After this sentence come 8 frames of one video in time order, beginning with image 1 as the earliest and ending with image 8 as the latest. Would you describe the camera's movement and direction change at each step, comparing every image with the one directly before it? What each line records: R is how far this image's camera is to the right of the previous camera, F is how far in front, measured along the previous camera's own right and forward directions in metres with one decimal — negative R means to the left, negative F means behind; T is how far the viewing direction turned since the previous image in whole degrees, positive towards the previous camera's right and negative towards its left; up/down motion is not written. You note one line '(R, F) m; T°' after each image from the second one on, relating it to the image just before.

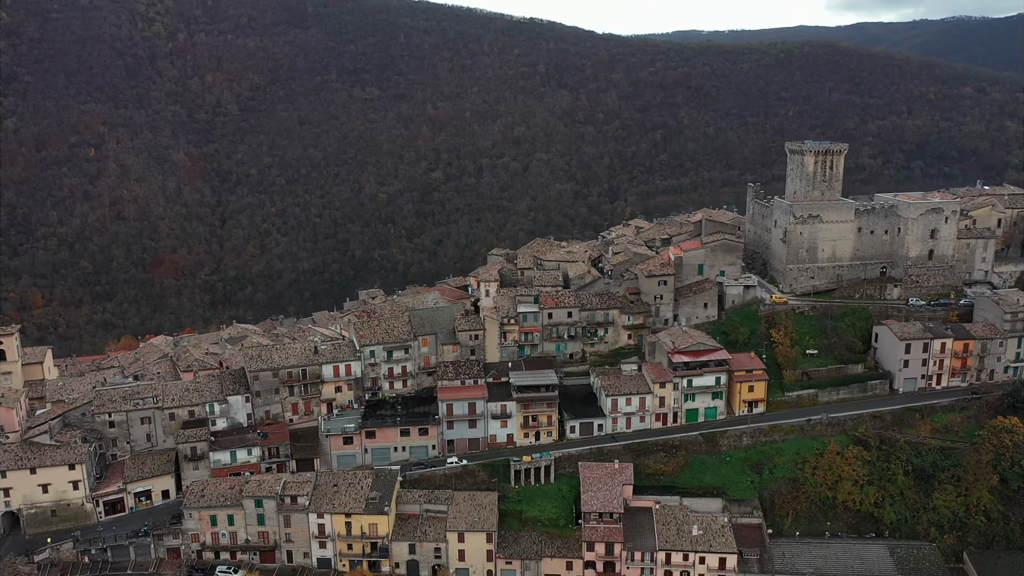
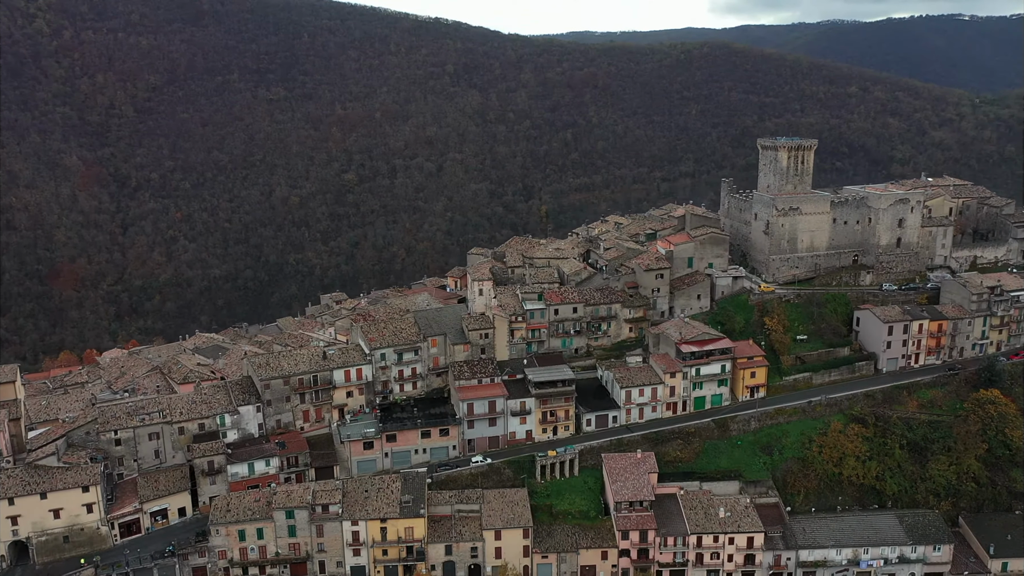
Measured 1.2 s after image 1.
(-5.7, +0.1) m; +7°
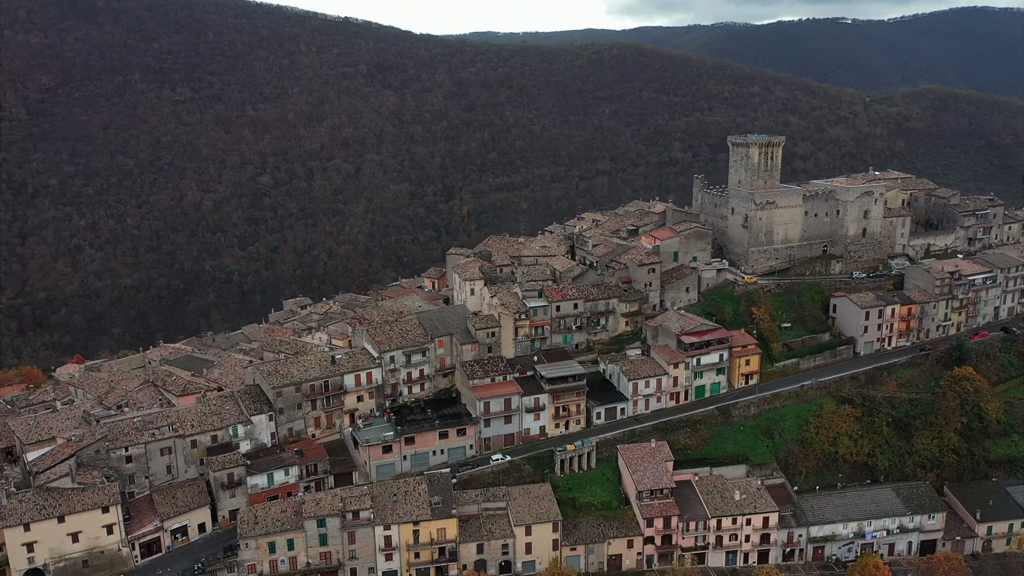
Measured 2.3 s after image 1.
(-5.2, 0.0) m; +7°
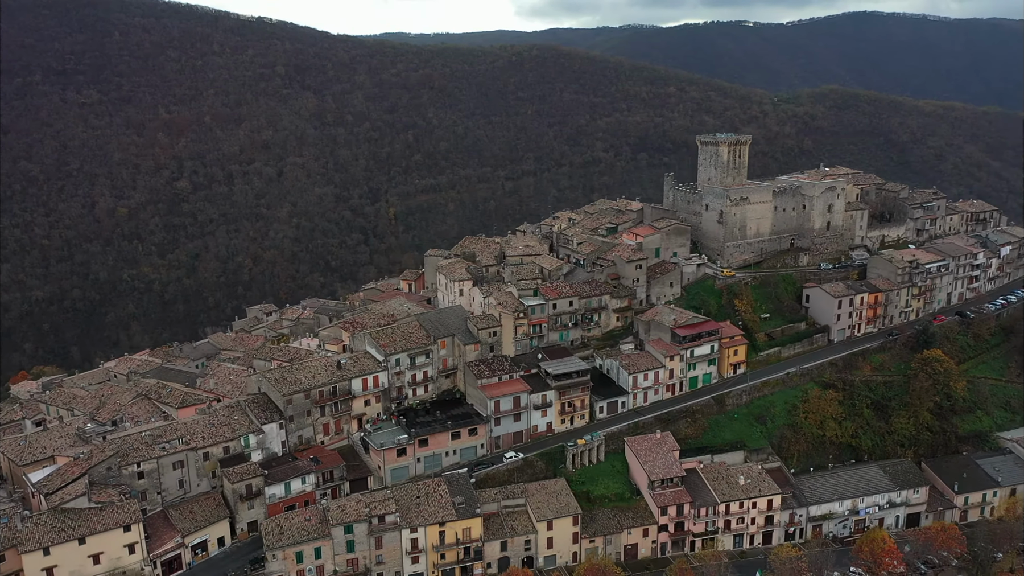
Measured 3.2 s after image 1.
(-4.5, -0.1) m; +6°
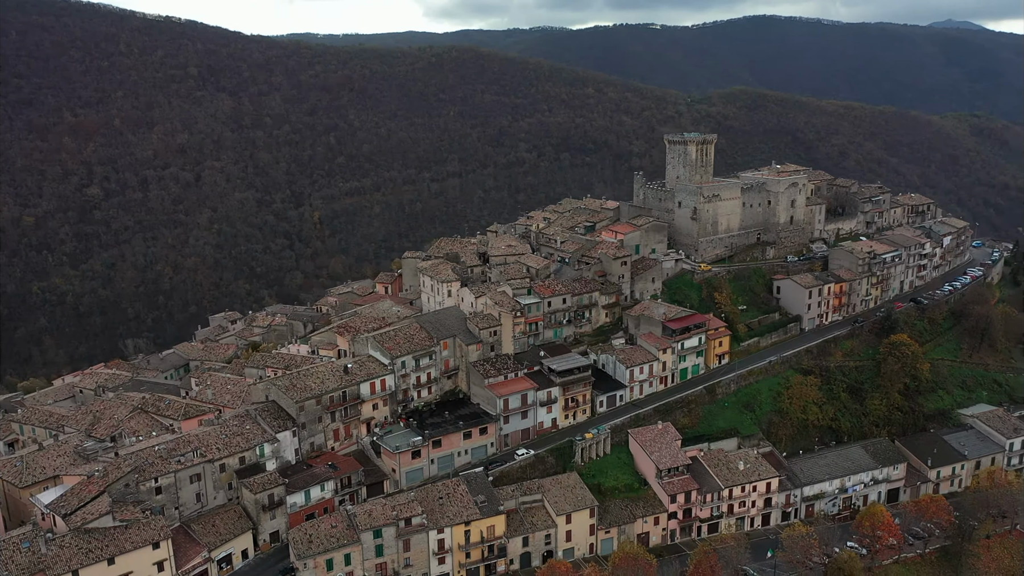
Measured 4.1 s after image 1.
(-4.6, -0.2) m; +6°
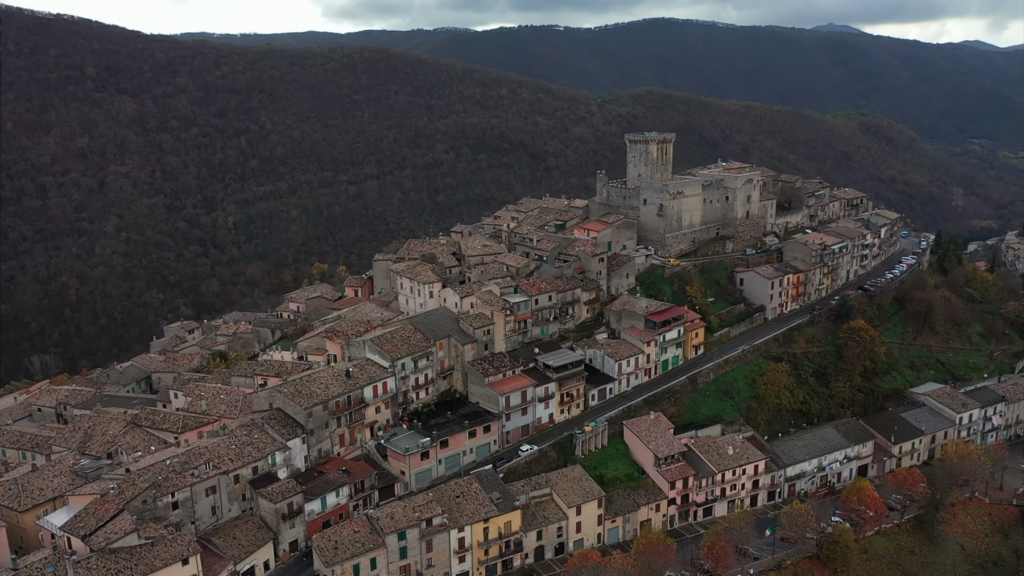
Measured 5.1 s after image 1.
(-4.5, -0.2) m; +6°
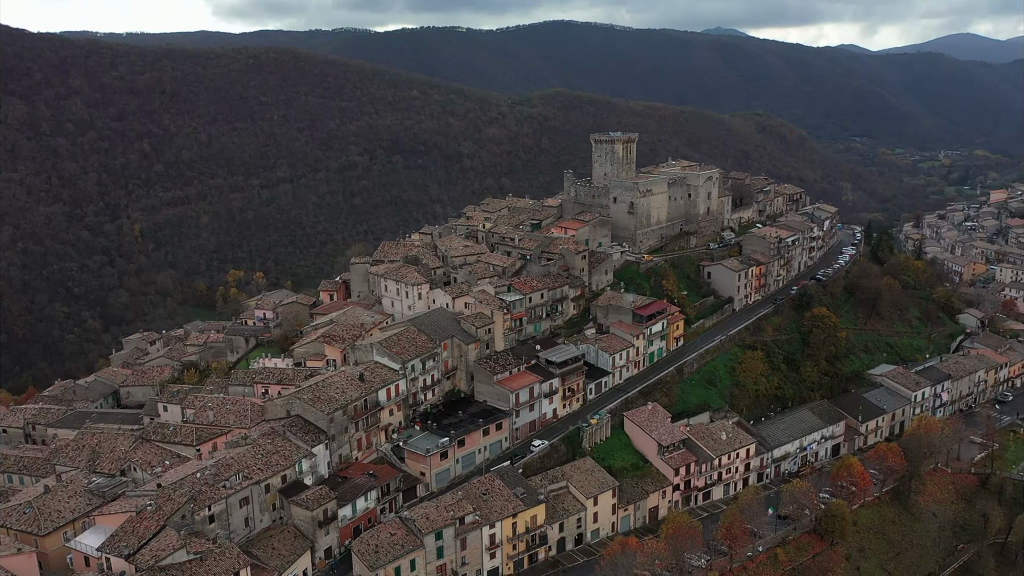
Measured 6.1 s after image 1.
(-5.2, -0.3) m; +7°
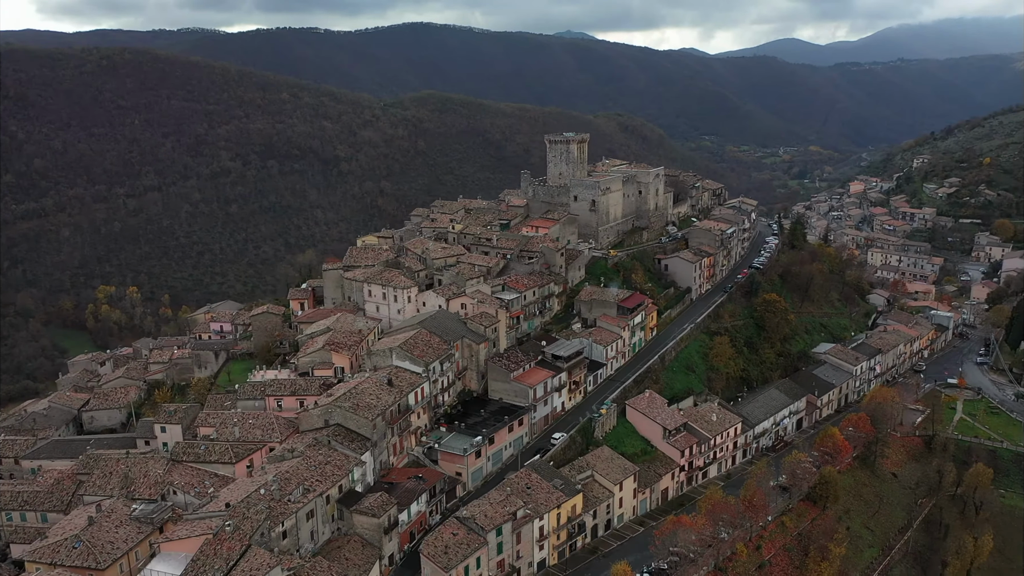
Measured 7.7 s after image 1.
(-7.8, -0.1) m; +10°
